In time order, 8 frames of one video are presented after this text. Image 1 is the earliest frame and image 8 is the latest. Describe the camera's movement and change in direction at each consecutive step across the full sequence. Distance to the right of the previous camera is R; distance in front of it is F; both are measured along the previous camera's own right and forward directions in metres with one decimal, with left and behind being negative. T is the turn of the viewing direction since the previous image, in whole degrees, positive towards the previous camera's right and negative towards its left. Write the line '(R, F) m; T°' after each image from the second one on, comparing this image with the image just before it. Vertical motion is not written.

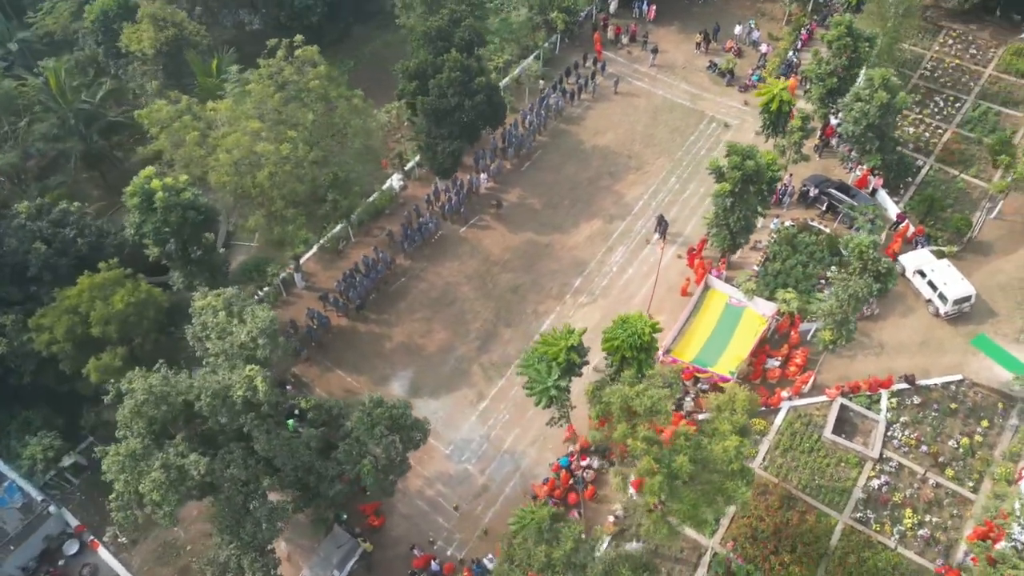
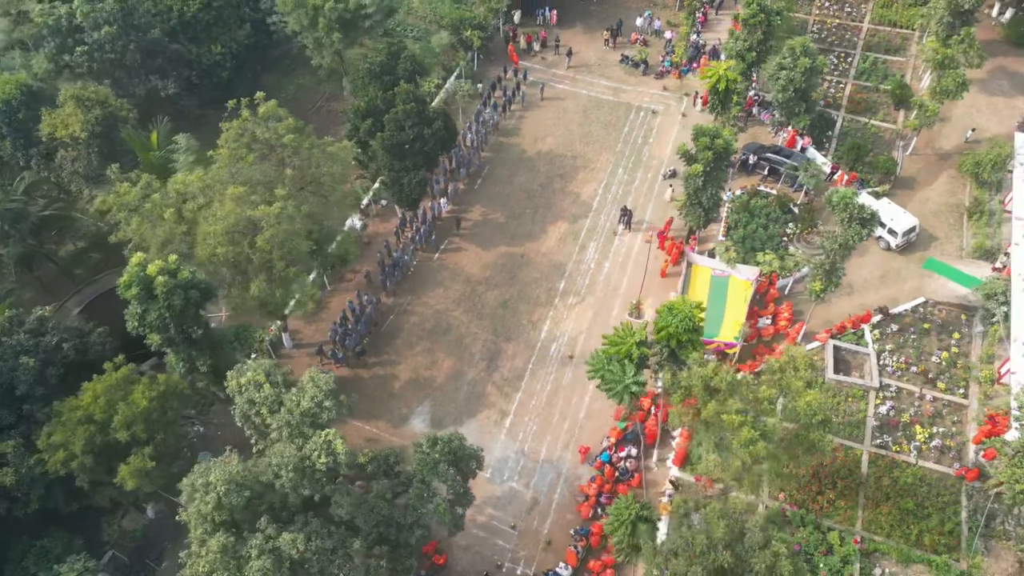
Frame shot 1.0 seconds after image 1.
(-4.3, -0.1) m; +9°
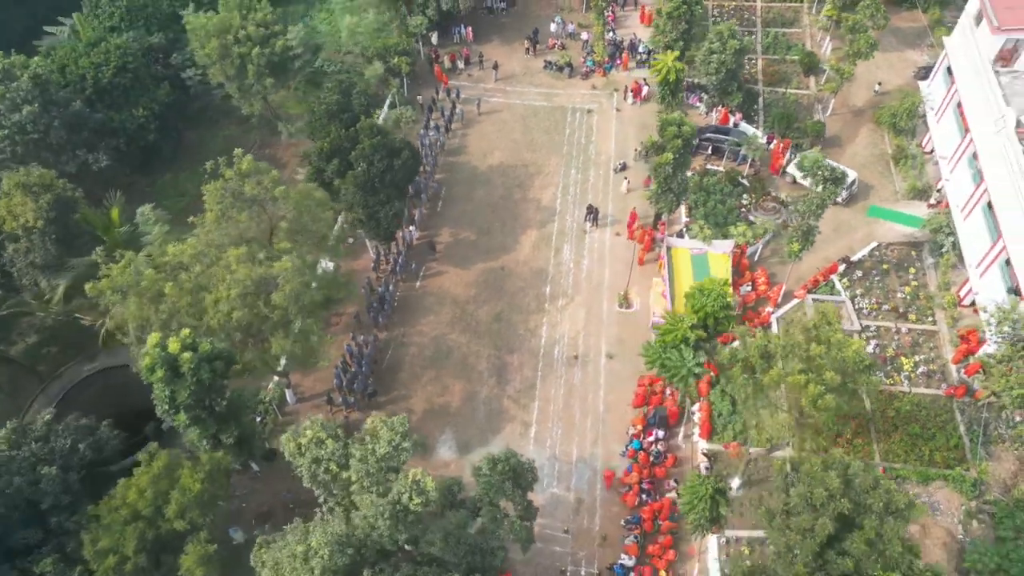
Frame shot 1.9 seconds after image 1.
(-4.1, -0.2) m; +8°
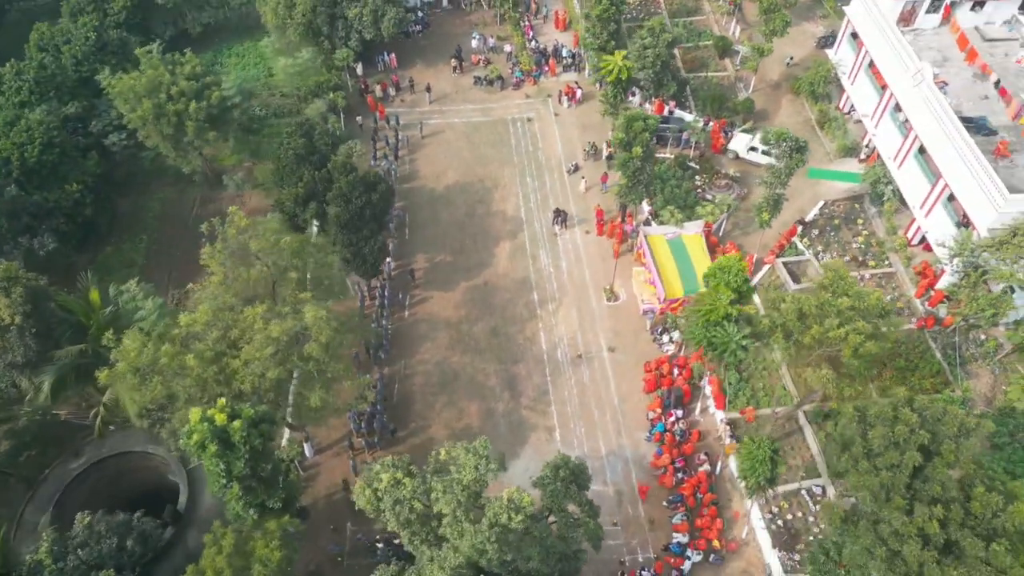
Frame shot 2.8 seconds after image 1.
(-4.1, -0.2) m; +8°
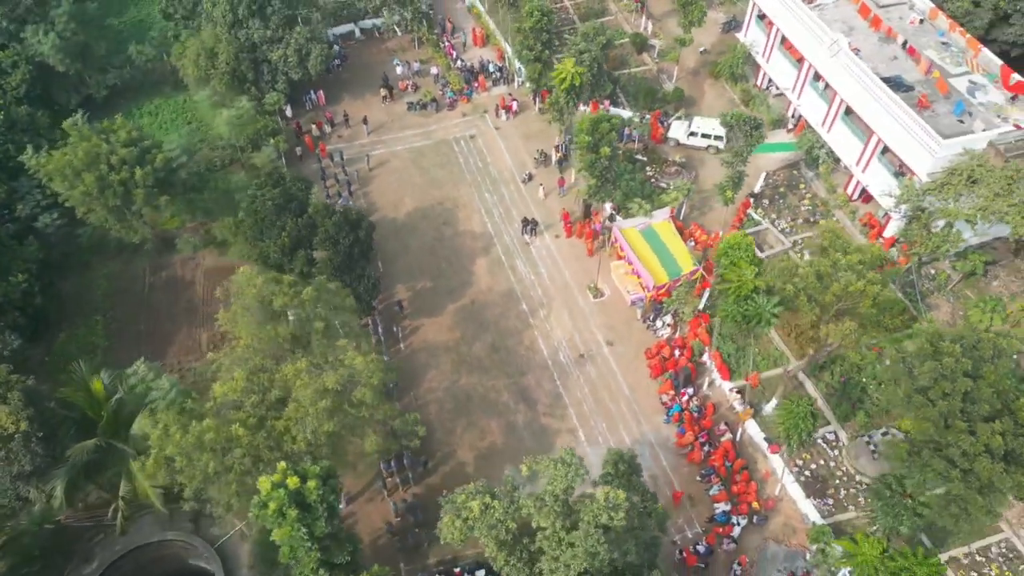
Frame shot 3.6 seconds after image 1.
(-4.3, -0.2) m; +8°
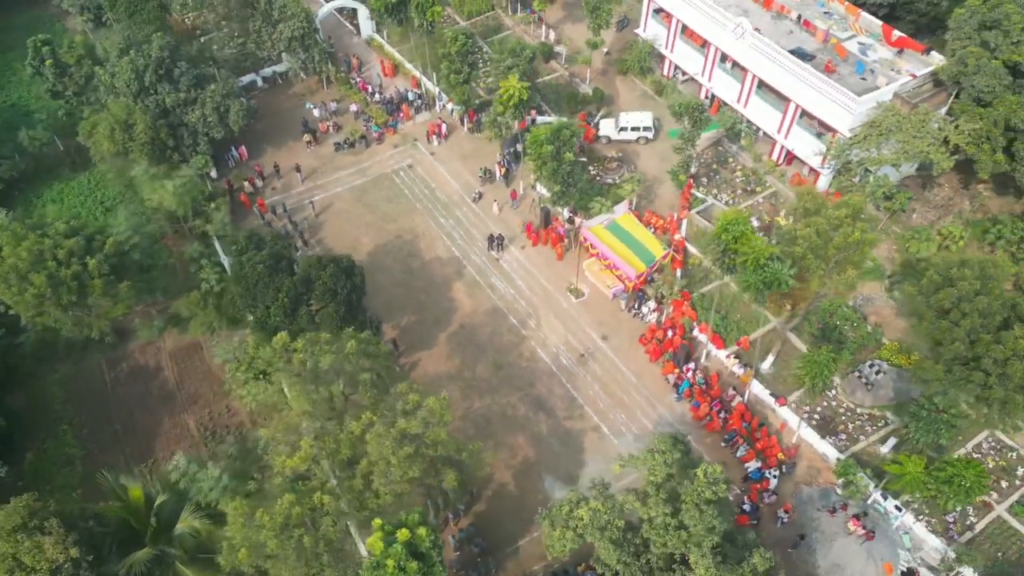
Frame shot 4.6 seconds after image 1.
(-5.2, -0.1) m; +10°
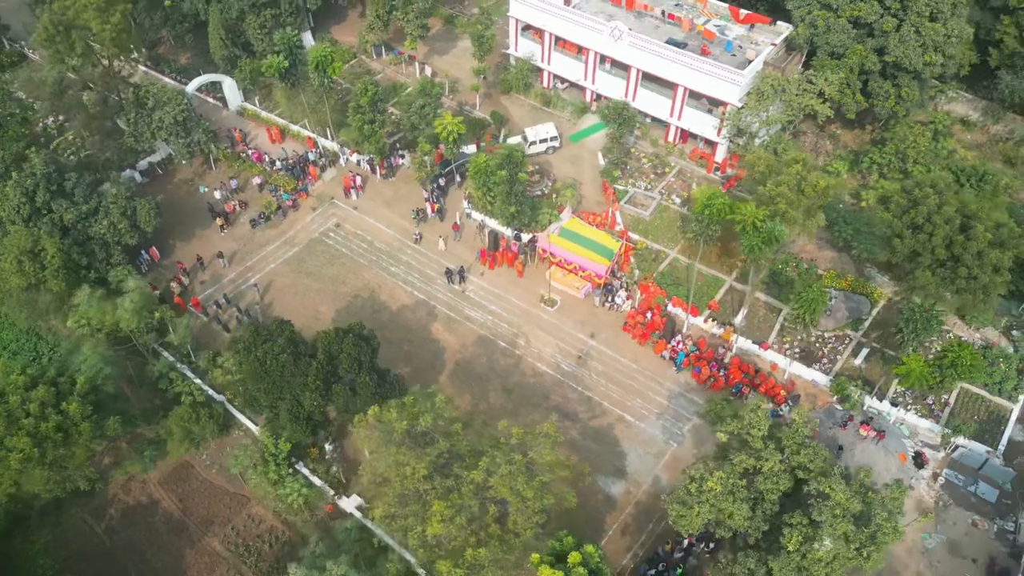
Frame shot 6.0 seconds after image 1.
(-7.5, 0.0) m; +14°
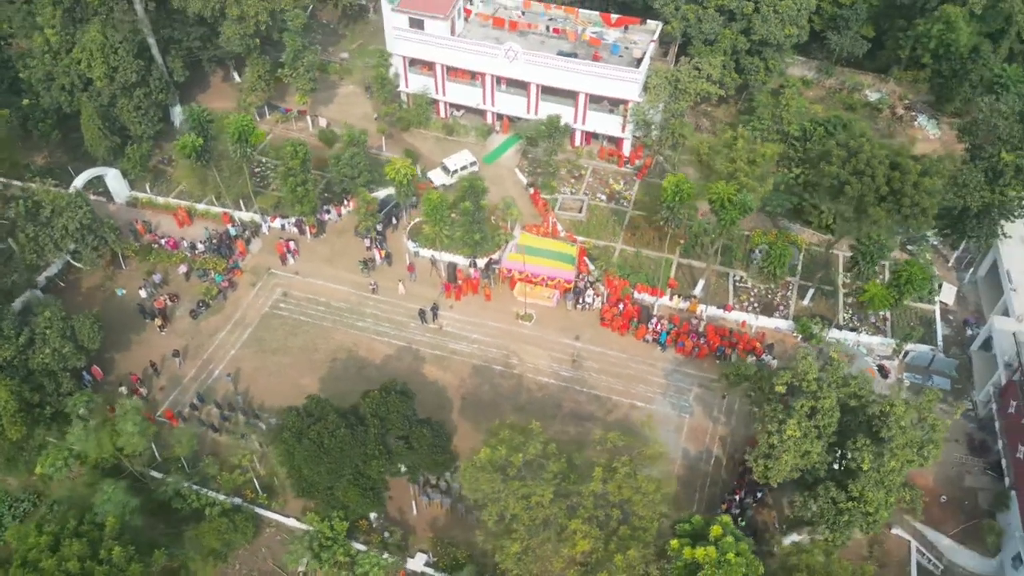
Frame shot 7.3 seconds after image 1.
(-7.3, +0.1) m; +13°
